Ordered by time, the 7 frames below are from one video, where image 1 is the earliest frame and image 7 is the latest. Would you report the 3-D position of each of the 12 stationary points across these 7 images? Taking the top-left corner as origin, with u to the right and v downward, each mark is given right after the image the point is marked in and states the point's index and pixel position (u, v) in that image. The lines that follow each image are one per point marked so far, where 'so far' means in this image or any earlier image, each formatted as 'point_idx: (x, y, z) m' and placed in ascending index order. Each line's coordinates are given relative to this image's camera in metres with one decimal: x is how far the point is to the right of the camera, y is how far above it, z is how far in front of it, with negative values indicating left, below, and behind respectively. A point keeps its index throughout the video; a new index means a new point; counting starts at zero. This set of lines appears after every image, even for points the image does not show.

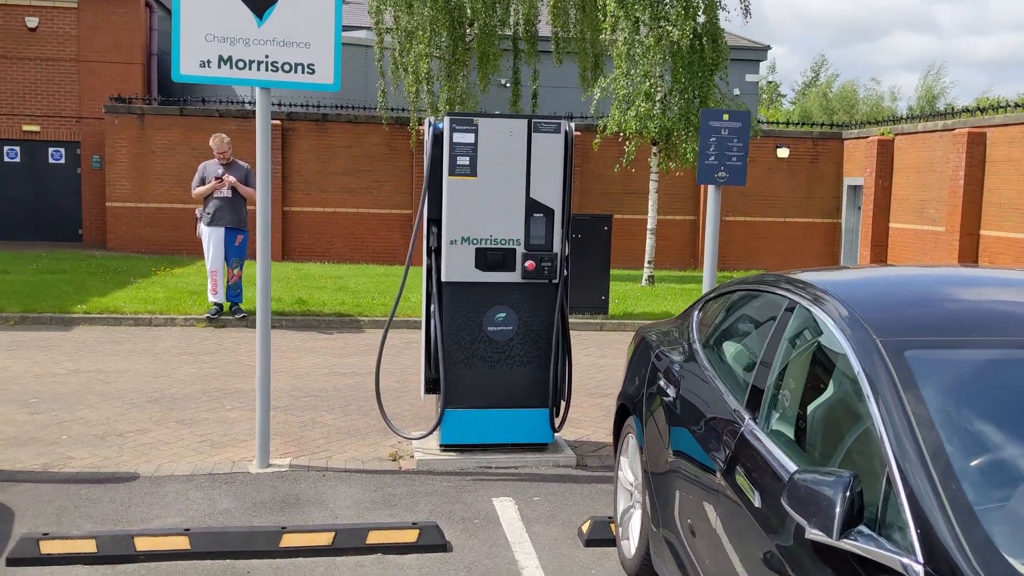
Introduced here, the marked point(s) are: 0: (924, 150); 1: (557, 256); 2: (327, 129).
0: (+8.0, +2.7, +18.9) m
1: (+0.3, +0.2, +5.8) m
2: (-3.6, +3.1, +19.3) m
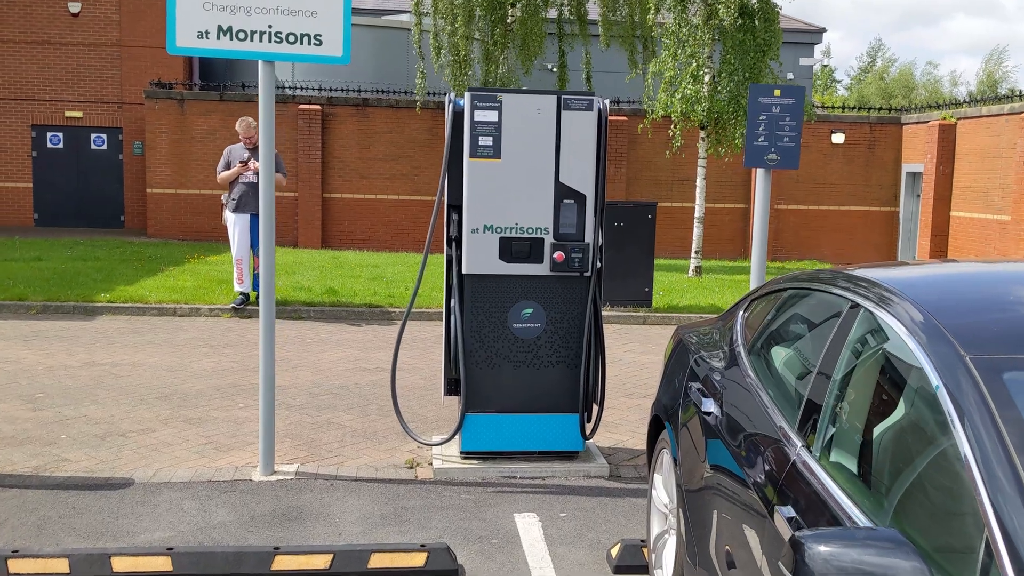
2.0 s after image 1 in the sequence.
0: (+8.8, +2.8, +18.0) m
1: (+0.4, +0.2, +5.3) m
2: (-2.8, +3.4, +18.9) m
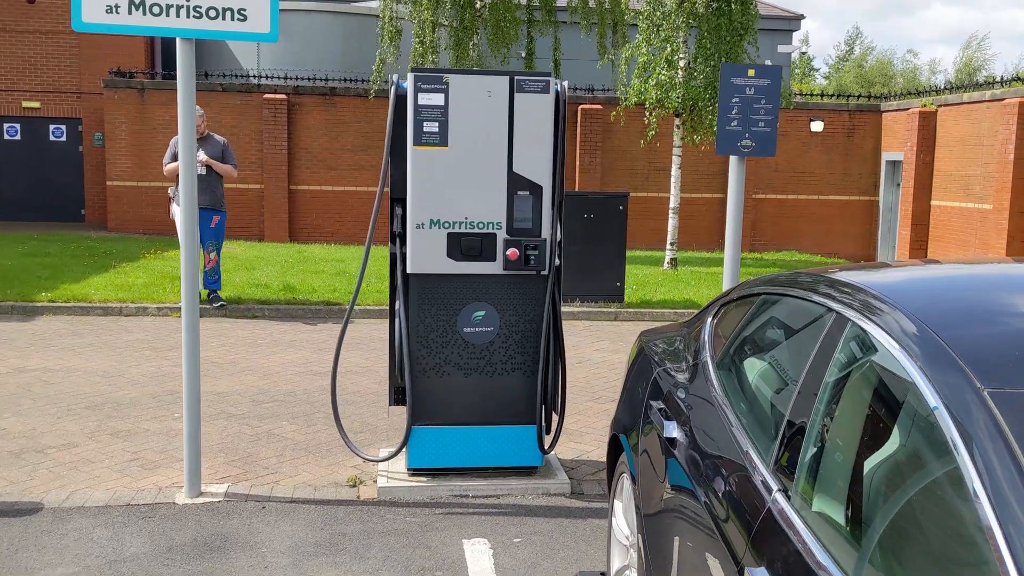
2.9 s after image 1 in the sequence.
0: (+8.3, +3.0, +17.7) m
1: (+0.2, +0.2, +4.8) m
2: (-3.3, +3.5, +18.3) m
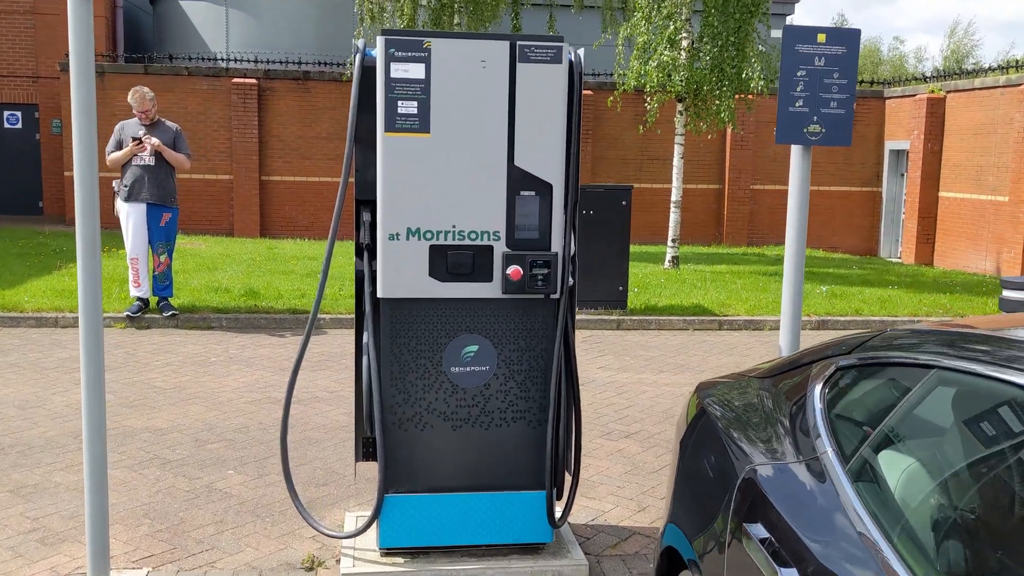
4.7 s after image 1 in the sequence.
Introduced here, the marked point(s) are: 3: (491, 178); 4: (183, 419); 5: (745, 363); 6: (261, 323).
0: (+8.1, +3.1, +16.7) m
1: (+0.2, +0.1, +3.7) m
2: (-3.6, +3.5, +17.2) m
3: (-0.1, +0.4, +3.7) m
4: (-2.0, -0.8, +5.8) m
5: (+1.8, -0.6, +7.7) m
6: (-2.2, -0.3, +8.5) m
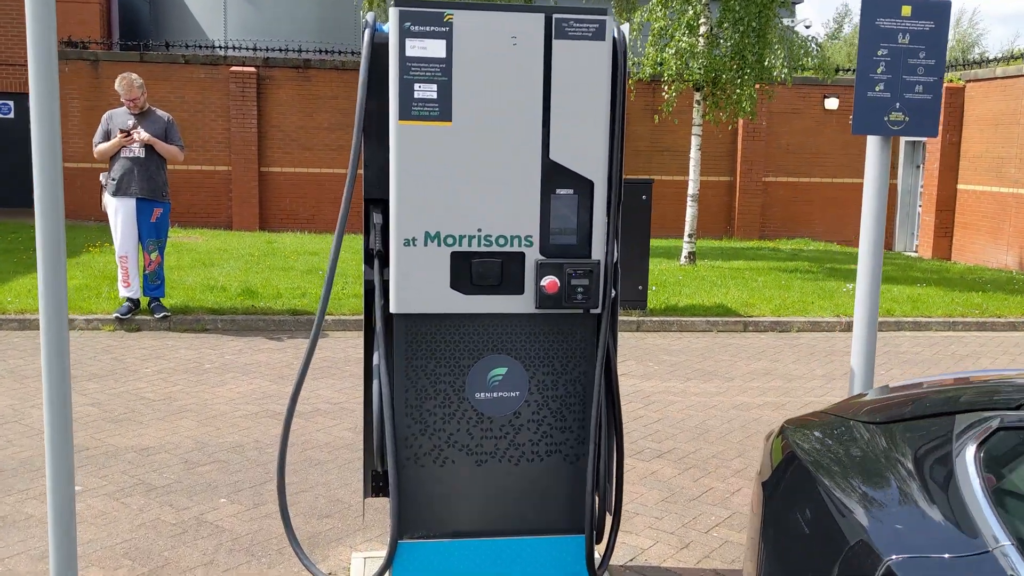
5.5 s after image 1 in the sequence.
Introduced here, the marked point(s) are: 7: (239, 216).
0: (+8.2, +3.1, +16.1) m
1: (+0.3, +0.1, +3.2) m
2: (-3.5, +3.6, +16.6) m
3: (0.0, +0.4, +3.1) m
4: (-1.8, -0.8, +5.3) m
5: (+1.9, -0.6, +7.2) m
6: (-2.1, -0.3, +8.0) m
7: (-4.7, +1.2, +16.8) m
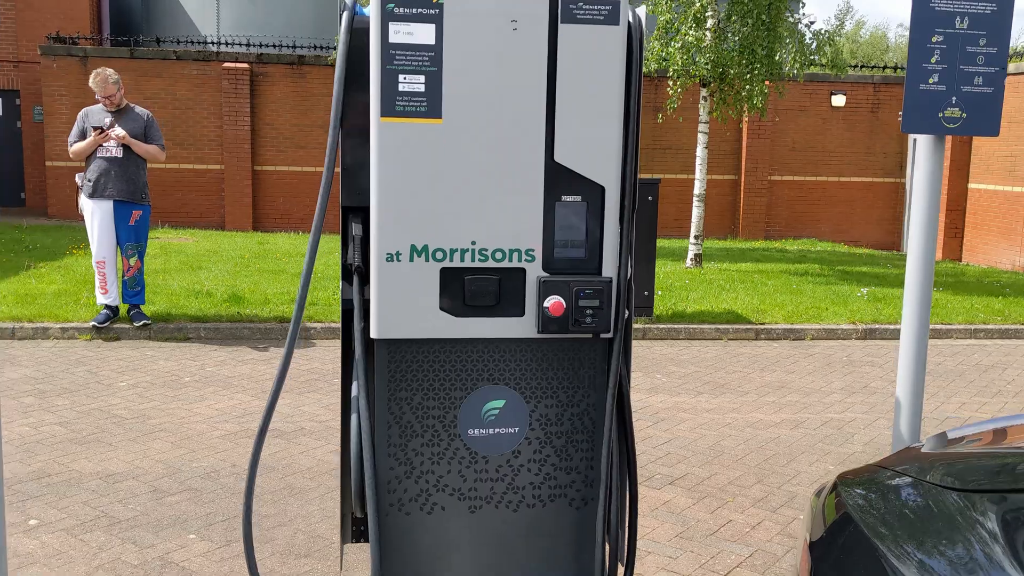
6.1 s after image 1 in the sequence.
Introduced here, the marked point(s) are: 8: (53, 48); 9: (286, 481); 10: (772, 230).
0: (+8.2, +3.1, +15.7) m
1: (+0.3, 0.0, +2.8) m
2: (-3.5, +3.6, +16.2) m
3: (0.0, +0.3, +2.7) m
4: (-1.8, -0.9, +4.9) m
5: (+1.9, -0.6, +6.8) m
6: (-2.1, -0.4, +7.6) m
7: (-4.7, +1.2, +16.3) m
8: (-7.5, +3.9, +15.8) m
9: (-1.1, -0.9, +4.6) m
10: (+4.9, +1.1, +18.2) m
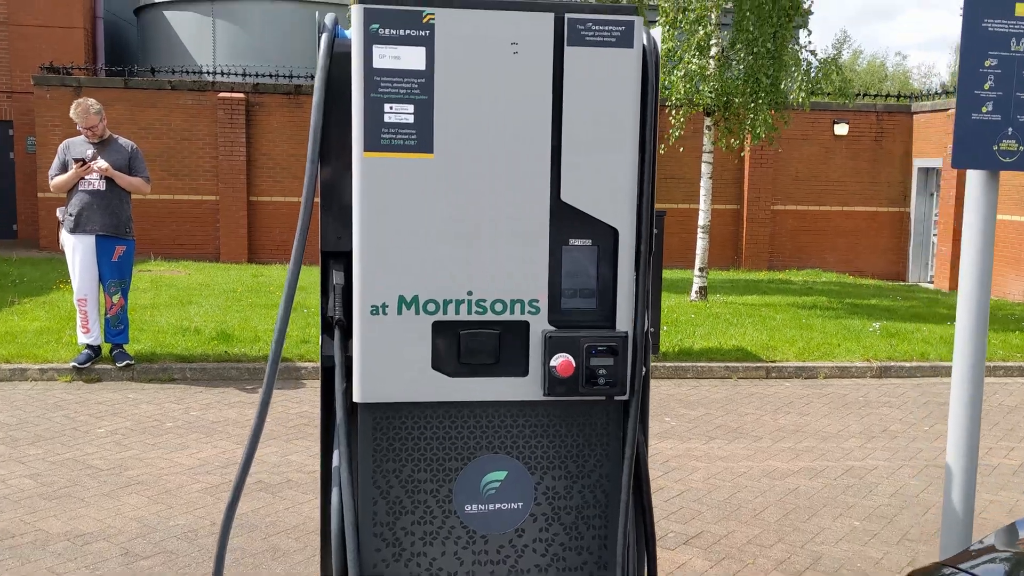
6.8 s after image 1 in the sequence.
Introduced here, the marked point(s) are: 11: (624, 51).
0: (+8.2, +2.6, +15.5) m
1: (+0.3, -0.1, +2.5) m
2: (-3.5, +3.0, +16.0) m
3: (0.0, +0.2, +2.4) m
4: (-1.8, -1.1, +4.5) m
5: (+1.9, -0.9, +6.4) m
6: (-2.1, -0.6, +7.3) m
7: (-4.7, +0.7, +16.0) m
8: (-7.5, +3.4, +15.6) m
9: (-1.1, -1.1, +4.3) m
10: (+4.9, +0.5, +17.9) m
11: (+0.3, +0.6, +2.4) m
